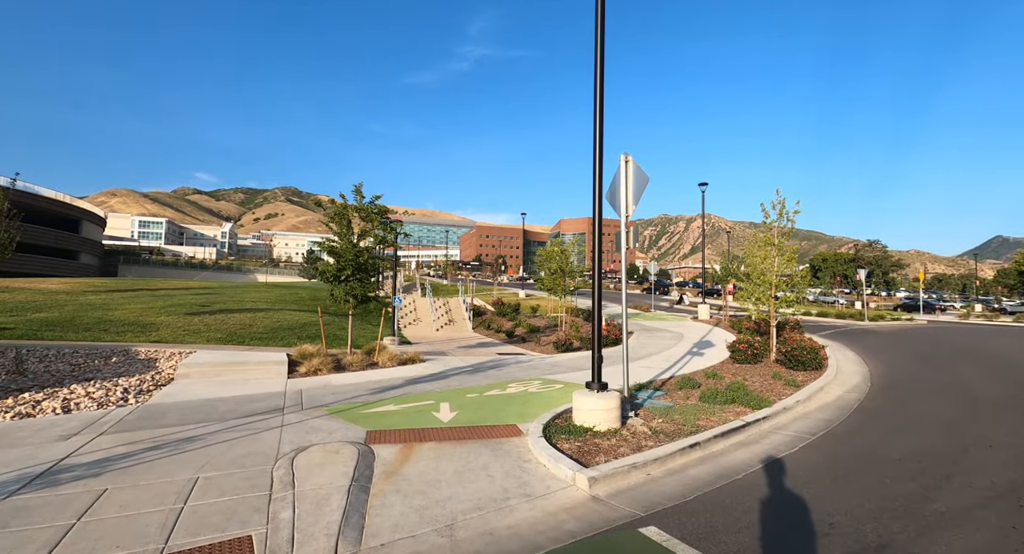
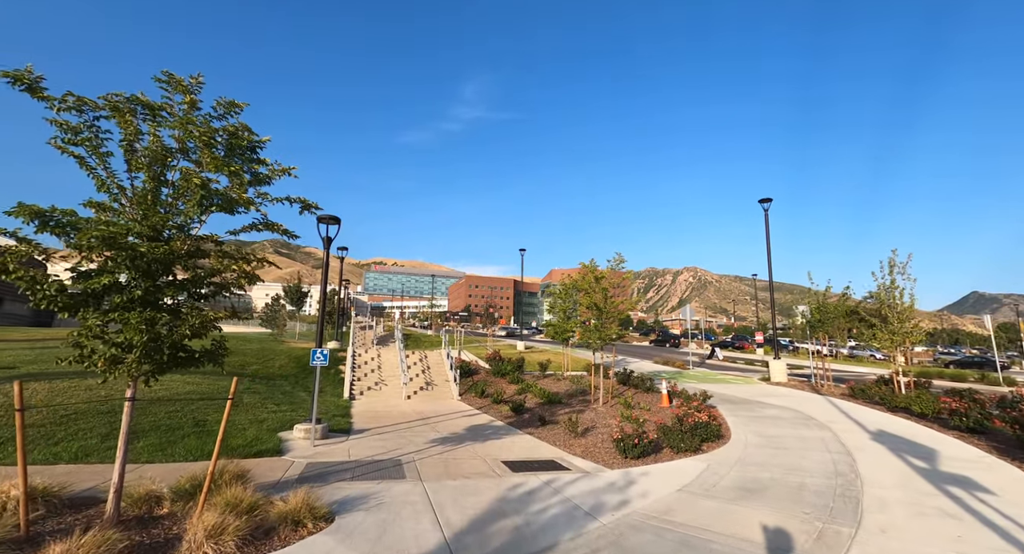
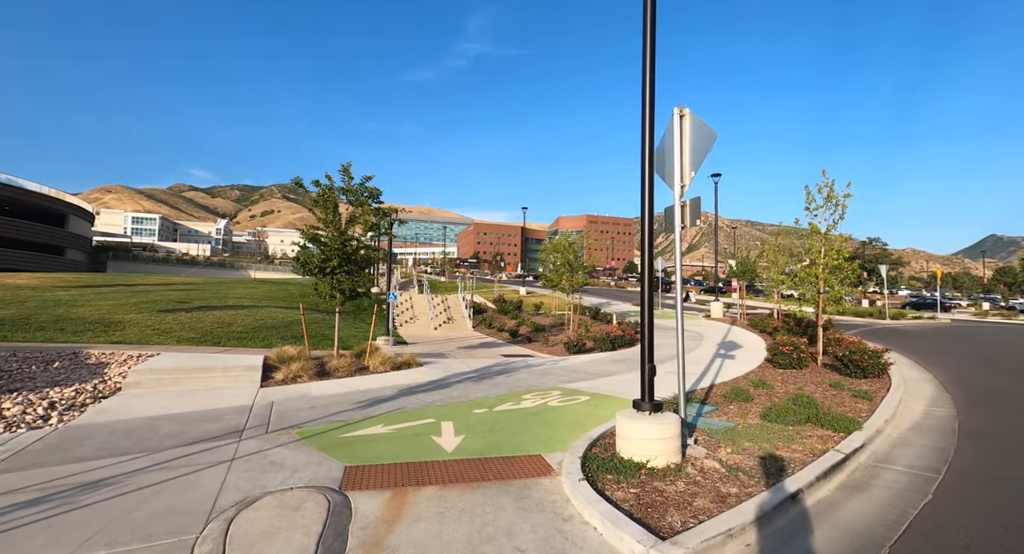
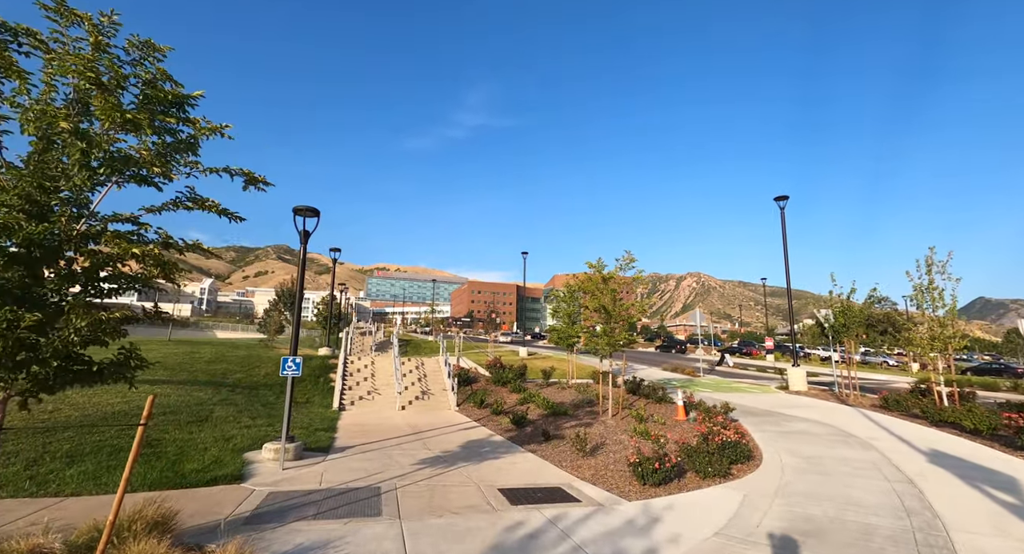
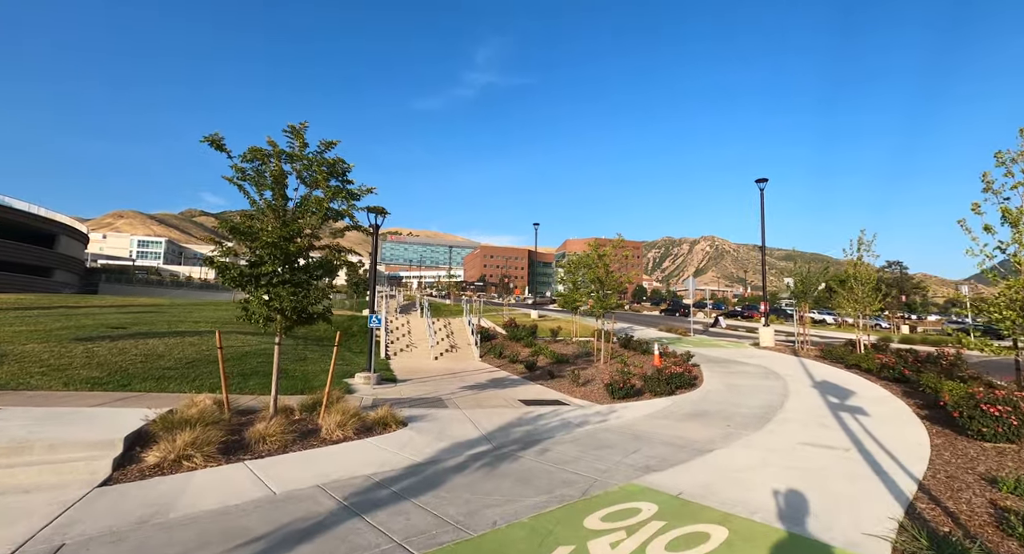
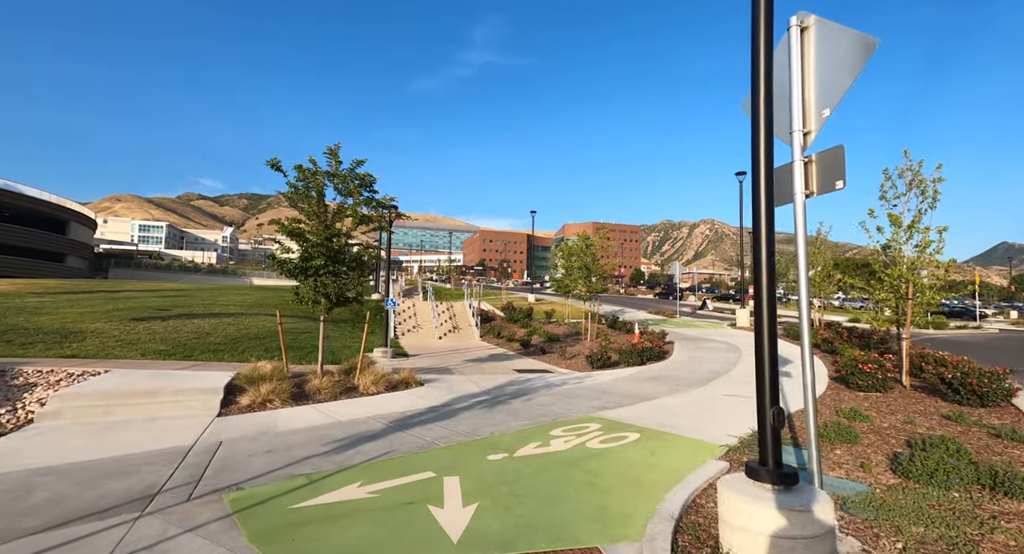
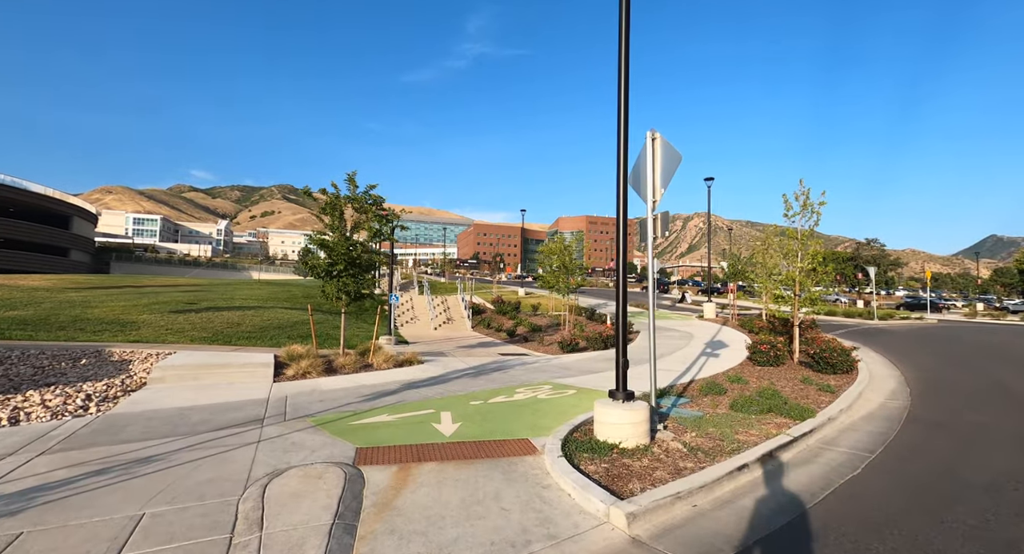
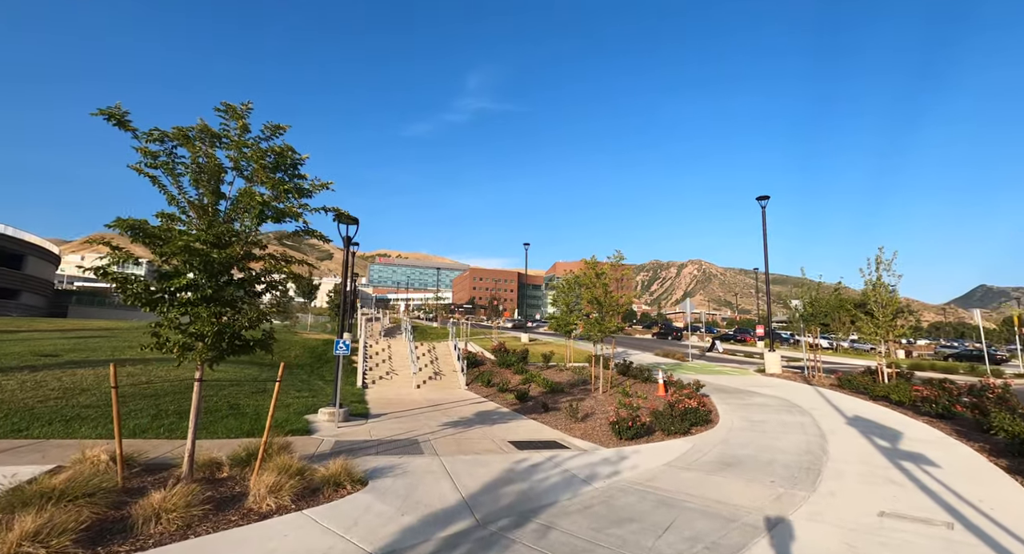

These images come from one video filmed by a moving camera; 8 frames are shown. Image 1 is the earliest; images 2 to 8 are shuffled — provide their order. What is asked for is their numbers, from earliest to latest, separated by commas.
7, 3, 6, 5, 8, 2, 4
